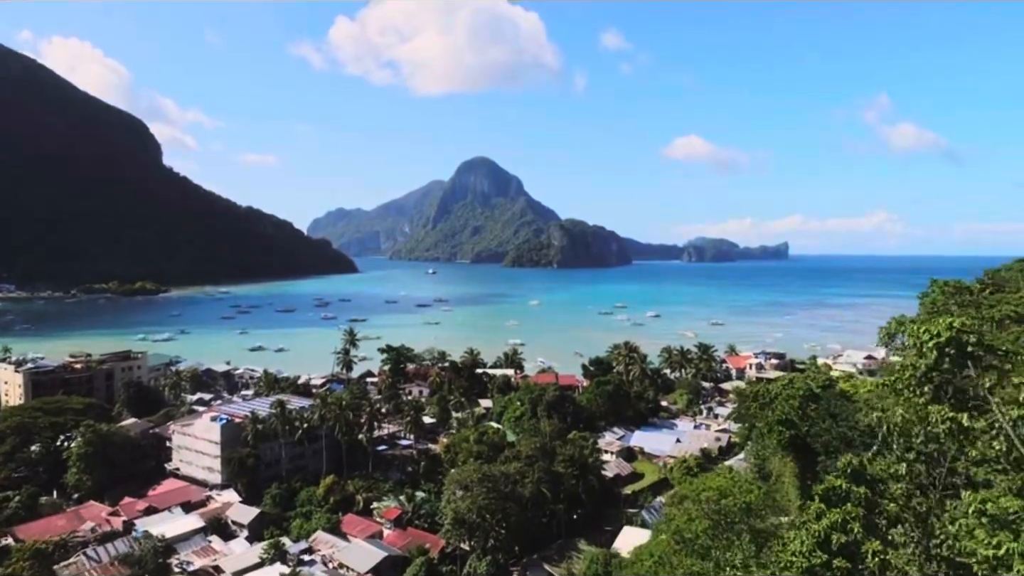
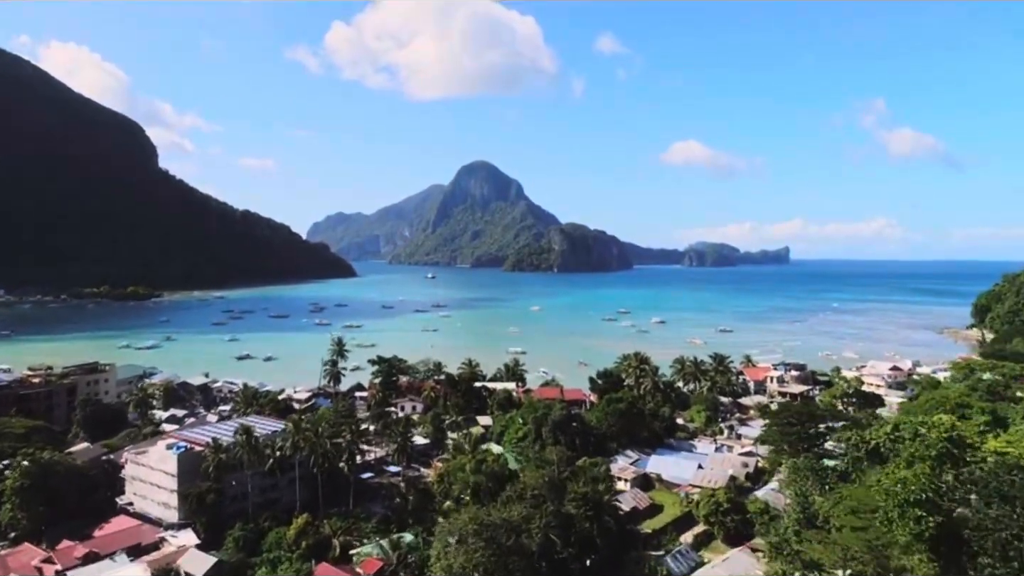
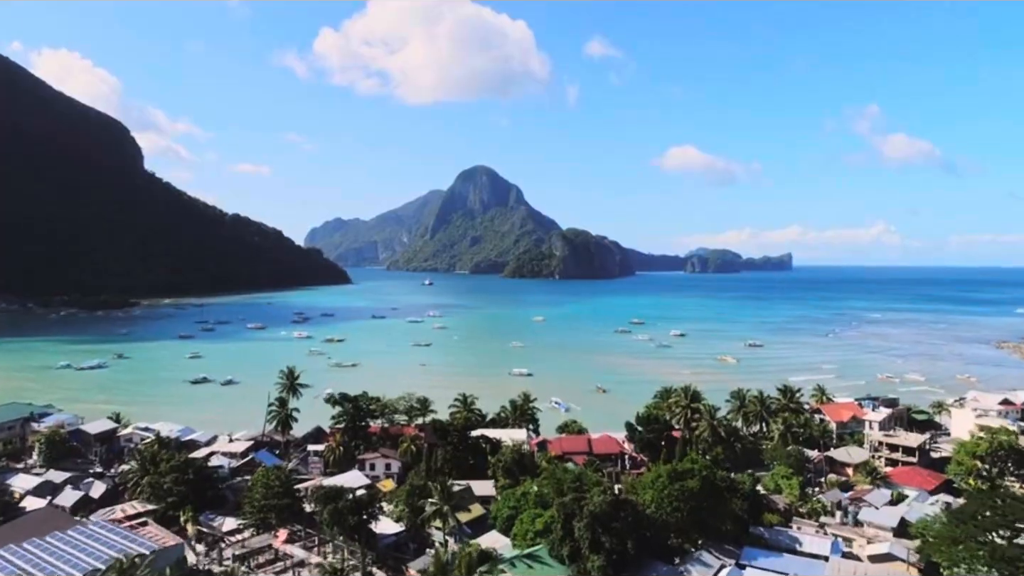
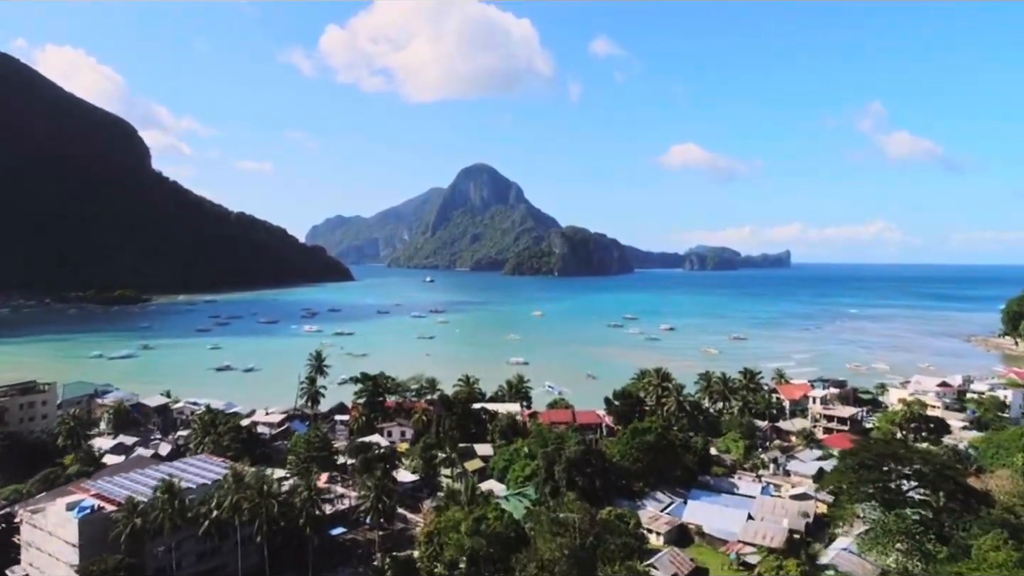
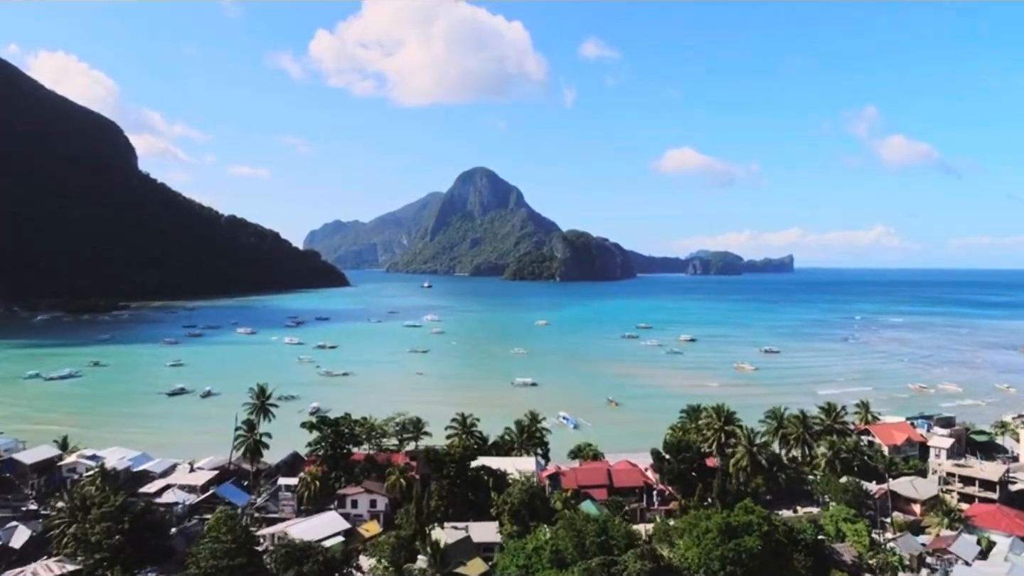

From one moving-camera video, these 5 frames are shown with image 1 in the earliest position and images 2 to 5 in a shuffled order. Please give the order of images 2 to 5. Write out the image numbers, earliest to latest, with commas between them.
2, 4, 3, 5
